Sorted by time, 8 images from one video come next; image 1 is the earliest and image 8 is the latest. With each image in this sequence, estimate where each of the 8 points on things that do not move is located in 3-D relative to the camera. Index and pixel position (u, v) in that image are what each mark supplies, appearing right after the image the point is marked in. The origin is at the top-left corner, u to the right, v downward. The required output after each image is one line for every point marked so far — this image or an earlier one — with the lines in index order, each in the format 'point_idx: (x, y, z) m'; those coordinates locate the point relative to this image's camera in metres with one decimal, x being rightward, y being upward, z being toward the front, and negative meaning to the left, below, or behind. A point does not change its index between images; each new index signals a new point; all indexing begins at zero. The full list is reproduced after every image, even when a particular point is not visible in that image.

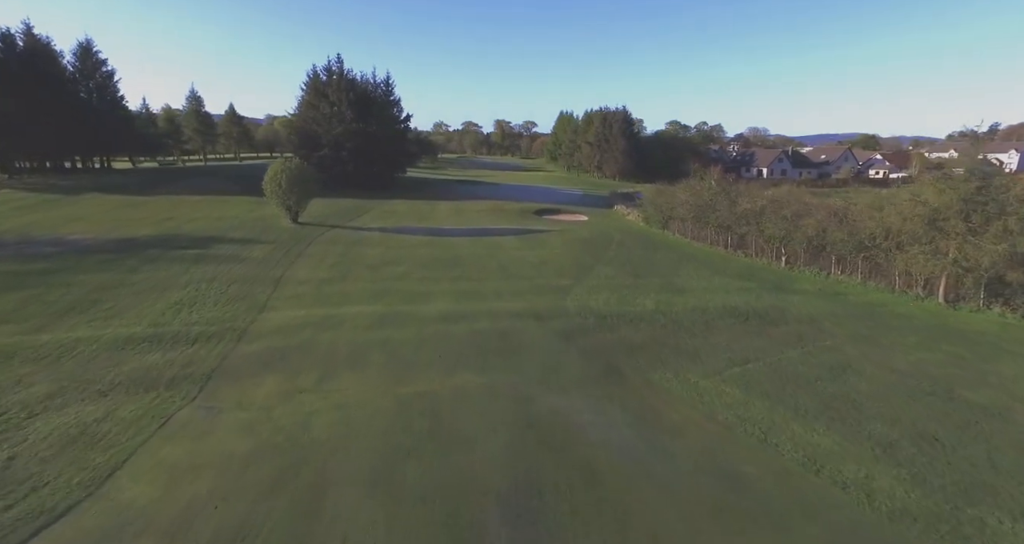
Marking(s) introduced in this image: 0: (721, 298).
0: (+7.4, -0.9, +18.1) m
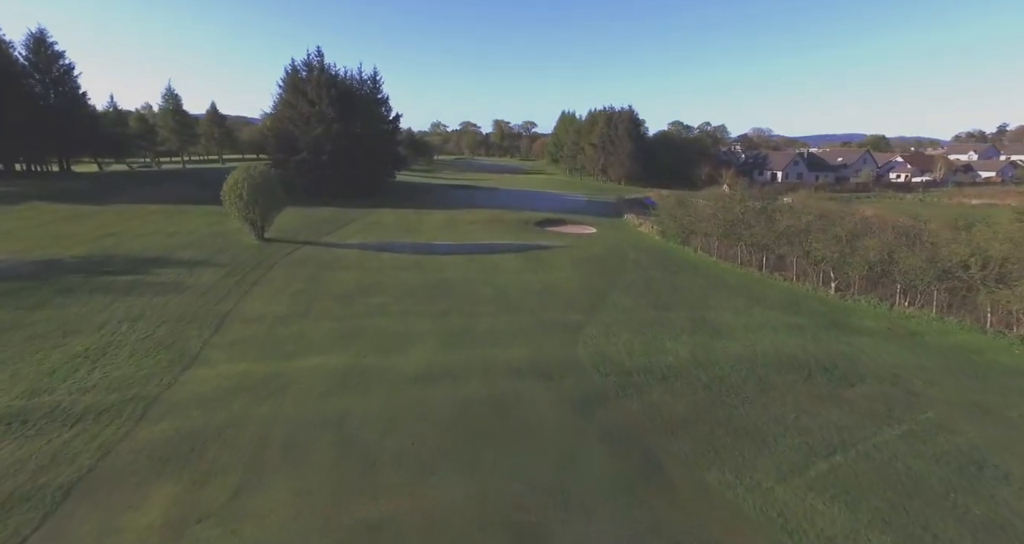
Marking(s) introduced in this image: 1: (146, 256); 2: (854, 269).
0: (+7.4, -1.9, +14.6) m
1: (-14.1, +0.6, +19.2) m
2: (+11.7, +0.1, +17.3) m
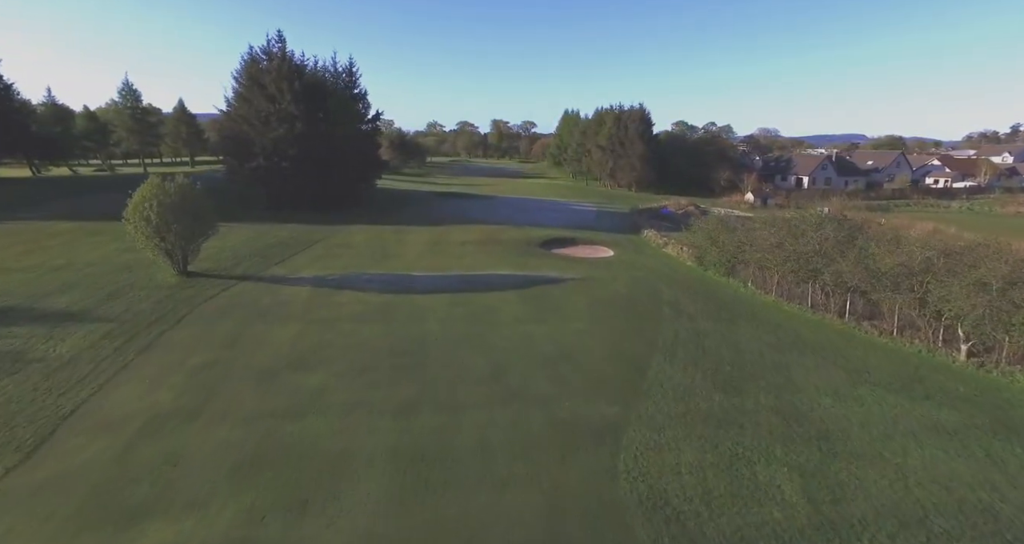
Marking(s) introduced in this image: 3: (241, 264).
0: (+7.4, -3.5, +9.2) m
1: (-14.1, -0.9, +13.8) m
2: (+11.7, -1.4, +11.9) m
3: (-10.6, +0.3, +19.6) m
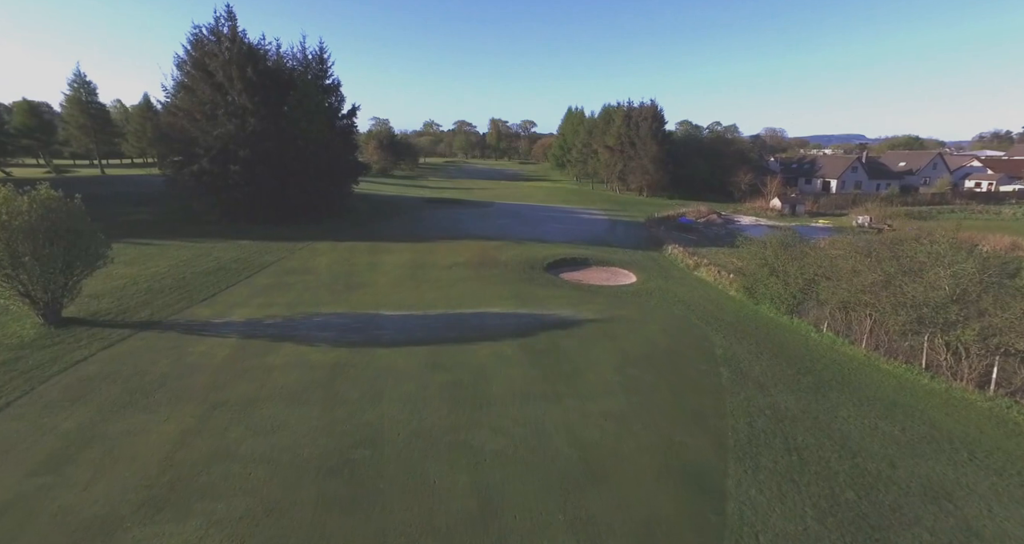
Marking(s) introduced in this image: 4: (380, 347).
0: (+7.4, -4.7, +4.3) m
1: (-14.1, -2.1, +8.9) m
2: (+11.7, -2.6, +7.1) m
3: (-10.6, -0.9, +14.7) m
4: (-3.6, -2.0, +13.6) m
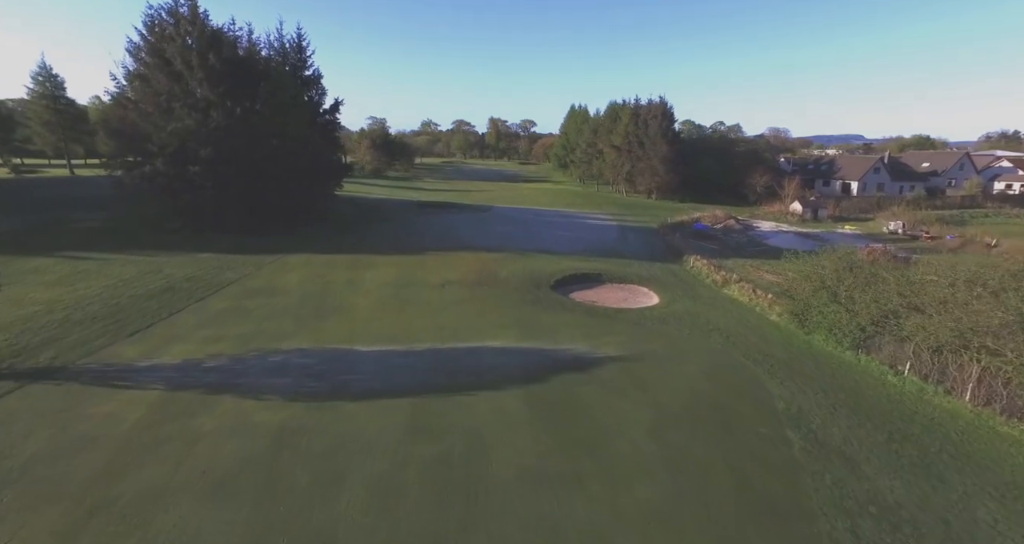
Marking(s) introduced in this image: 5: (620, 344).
0: (+7.5, -5.3, +1.3) m
1: (-14.0, -2.8, +5.9) m
2: (+11.8, -3.3, +4.1) m
3: (-10.5, -1.6, +11.7) m
4: (-3.5, -2.7, +10.6) m
5: (+3.1, -2.0, +14.0) m
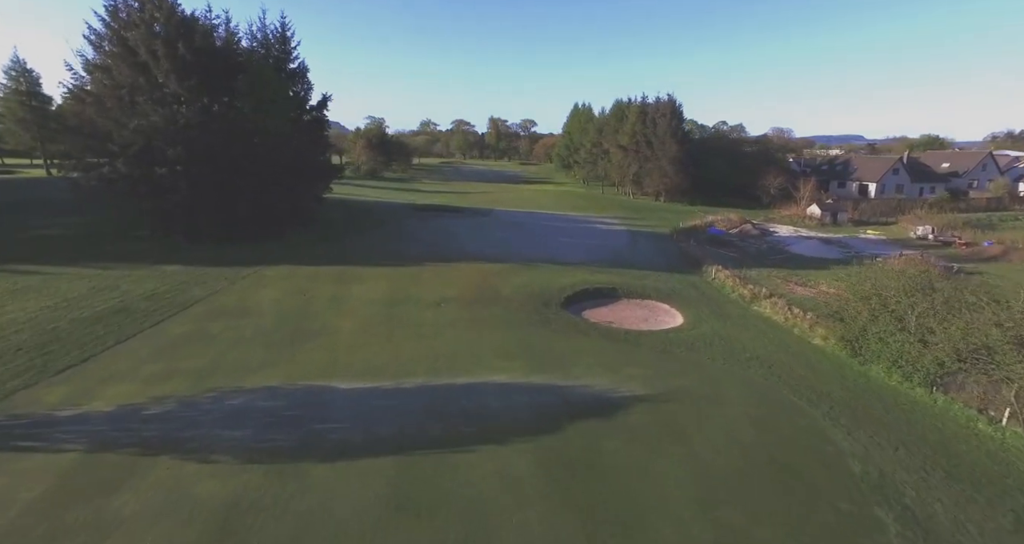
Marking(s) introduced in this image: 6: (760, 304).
0: (+7.7, -5.8, -0.8) m
1: (-13.8, -3.3, +3.7) m
2: (+12.0, -3.8, +2.0) m
3: (-10.4, -2.1, +9.6) m
4: (-3.4, -3.2, +8.5) m
5: (+3.2, -2.5, +11.9) m
6: (+8.7, -1.1, +17.8) m
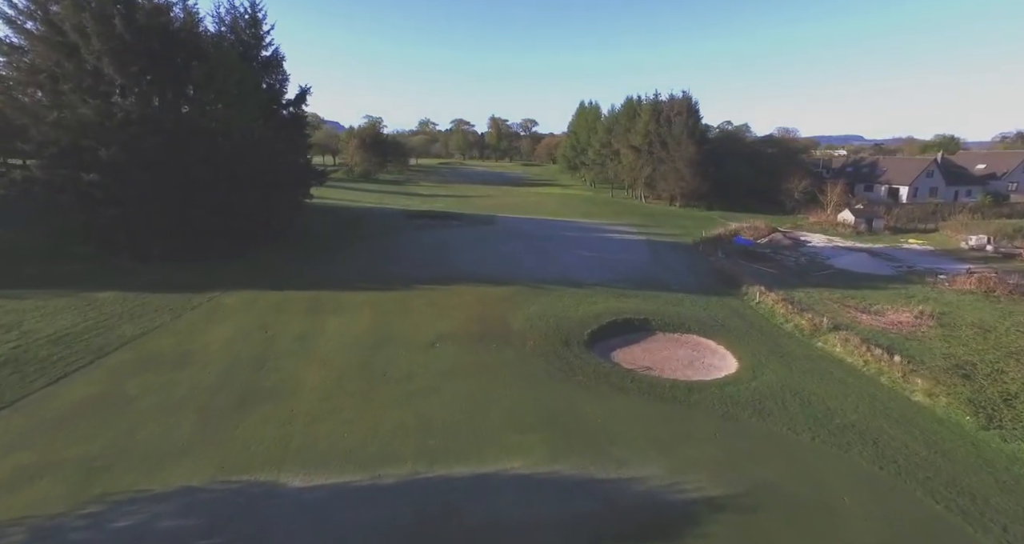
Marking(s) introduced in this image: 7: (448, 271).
0: (+8.1, -6.6, -4.0) m
1: (-13.5, -4.1, +0.4) m
2: (+12.3, -4.6, -1.3) m
3: (-10.0, -2.9, +6.3) m
4: (-3.0, -4.0, +5.2) m
5: (+3.6, -3.3, +8.6) m
6: (+9.1, -1.9, +14.6) m
7: (-2.5, +0.1, +18.9) m
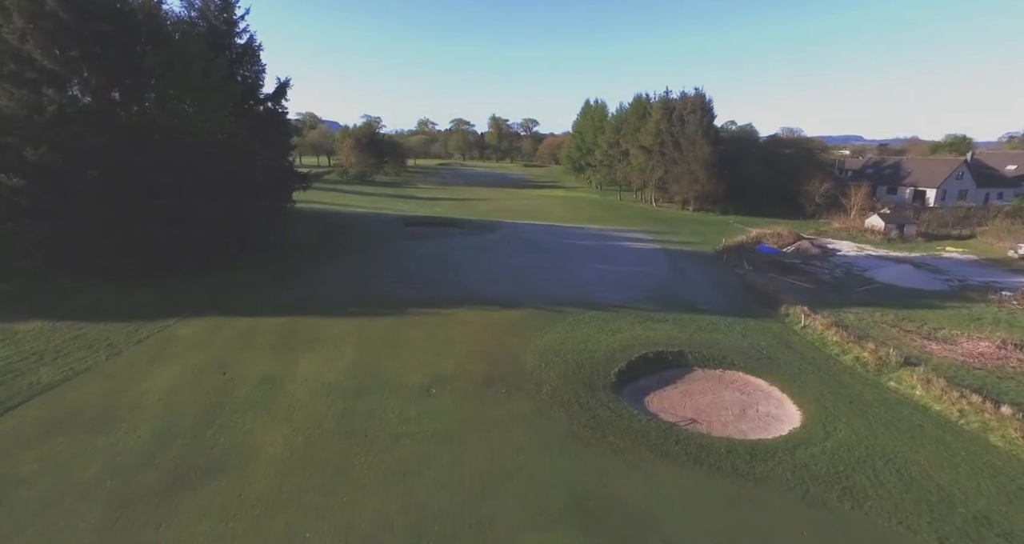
0: (+8.3, -7.2, -6.5) m
1: (-13.2, -4.7, -2.0) m
2: (+12.6, -5.2, -3.8) m
3: (-9.8, -3.5, +3.8) m
4: (-2.8, -4.6, +2.8) m
5: (+3.8, -3.9, +6.1) m
6: (+9.3, -2.5, +12.1) m
7: (-2.2, -0.5, +16.5) m
